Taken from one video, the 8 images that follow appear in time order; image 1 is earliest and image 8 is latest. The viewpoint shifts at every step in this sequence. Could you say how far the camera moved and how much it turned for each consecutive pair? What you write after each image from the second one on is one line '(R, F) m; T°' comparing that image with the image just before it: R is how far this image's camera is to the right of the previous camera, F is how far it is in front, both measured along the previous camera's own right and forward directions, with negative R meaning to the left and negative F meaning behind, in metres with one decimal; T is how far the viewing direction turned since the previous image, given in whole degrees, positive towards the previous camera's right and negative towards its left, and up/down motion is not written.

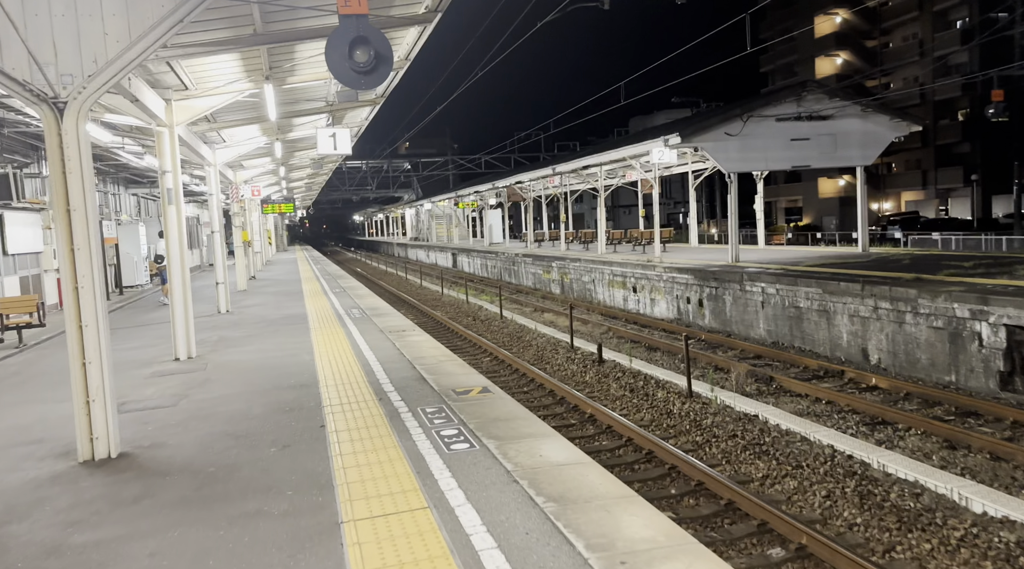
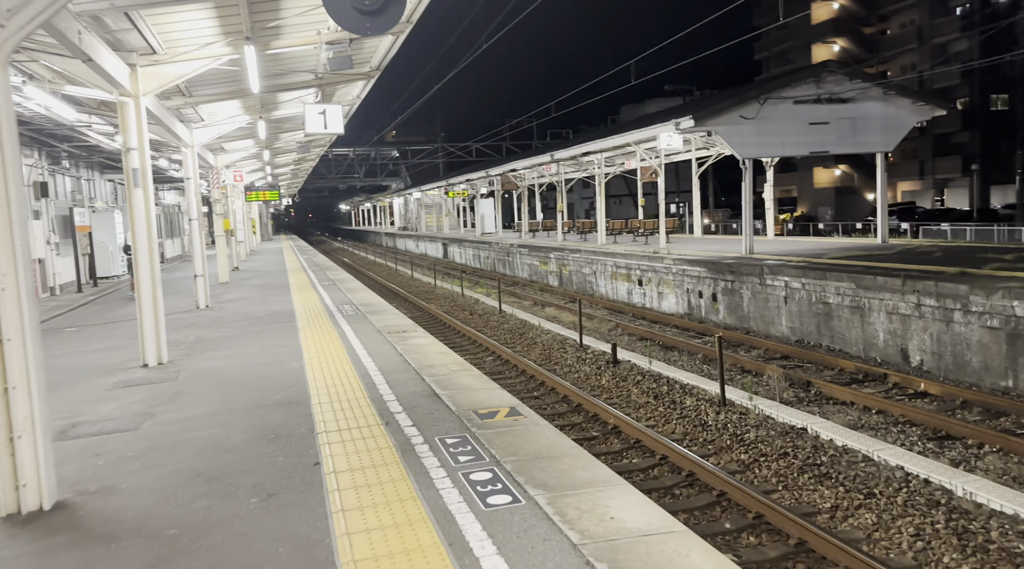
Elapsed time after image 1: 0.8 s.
(-0.3, +1.1) m; +1°
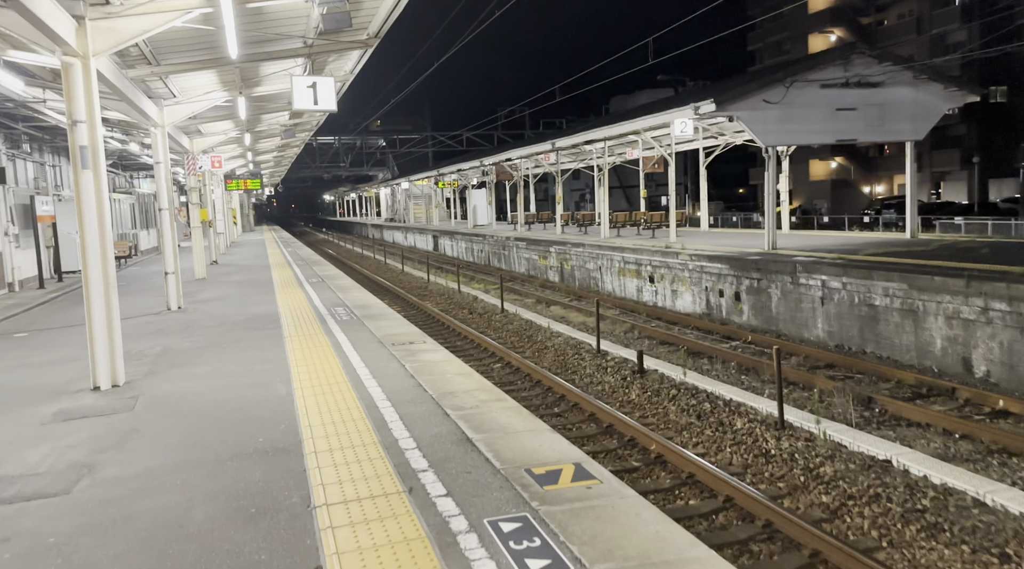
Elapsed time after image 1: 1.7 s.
(-0.4, +1.4) m; +1°
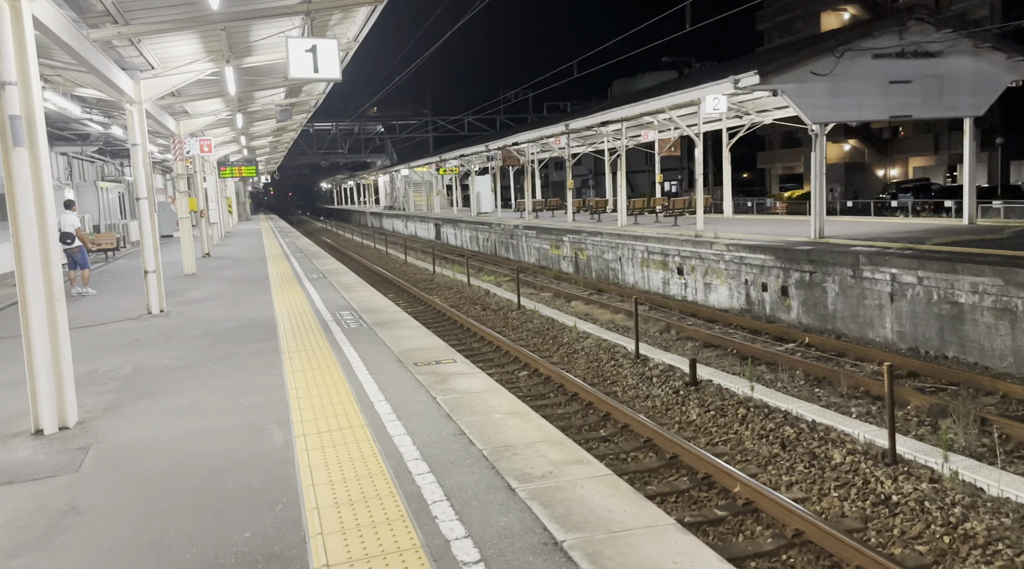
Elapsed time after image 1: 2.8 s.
(-0.4, +1.5) m; 0°
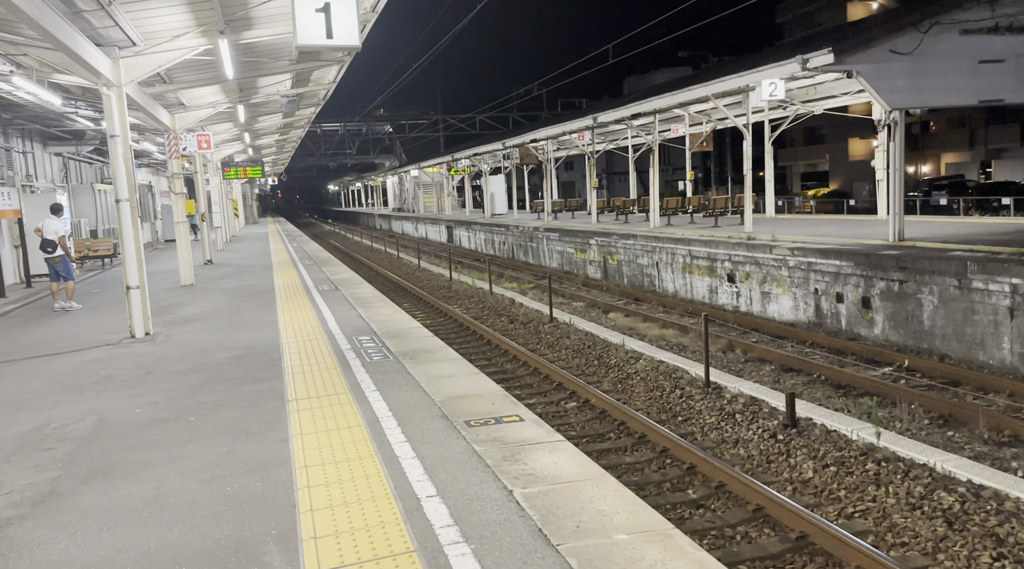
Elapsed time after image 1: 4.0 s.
(-0.5, +1.7) m; -1°
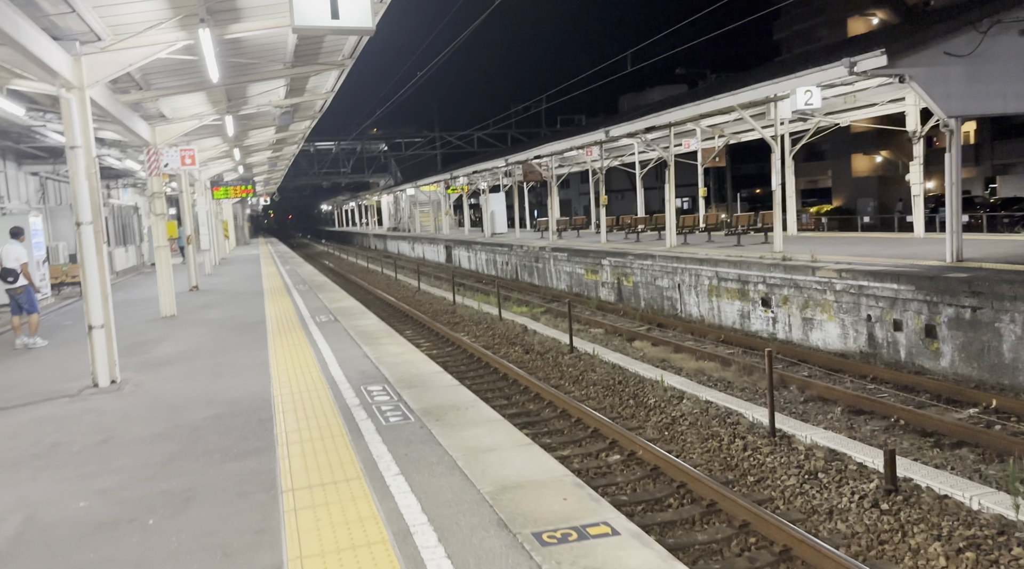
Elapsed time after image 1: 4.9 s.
(-0.4, +1.3) m; +1°
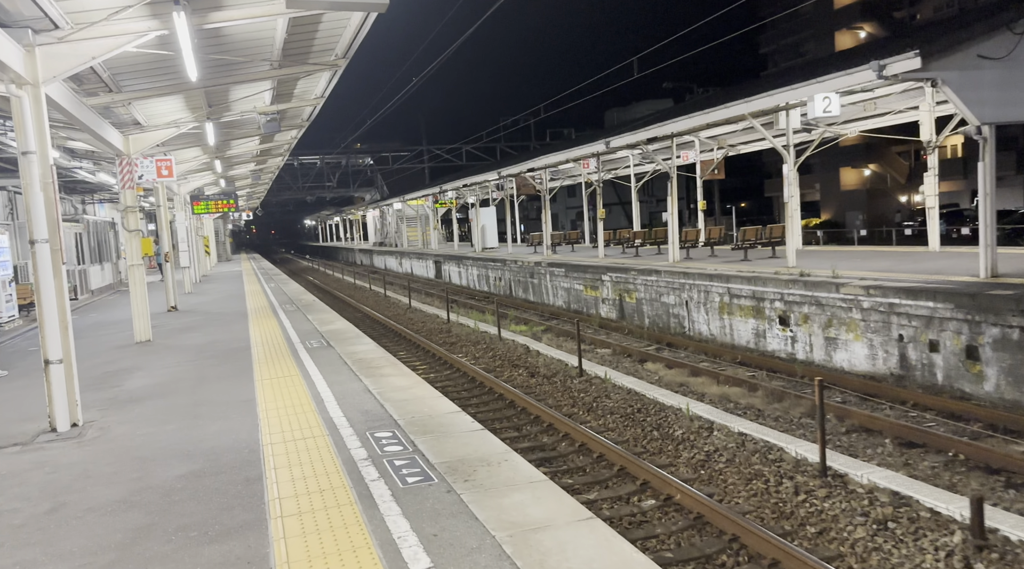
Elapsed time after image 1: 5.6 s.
(-0.3, +0.9) m; +1°
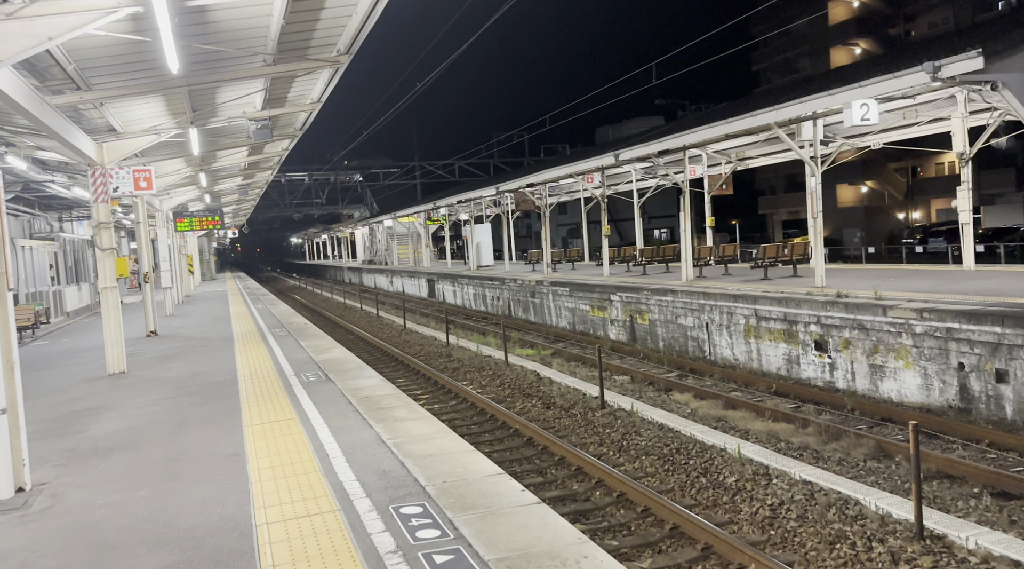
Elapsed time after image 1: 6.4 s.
(-0.4, +1.1) m; +1°
